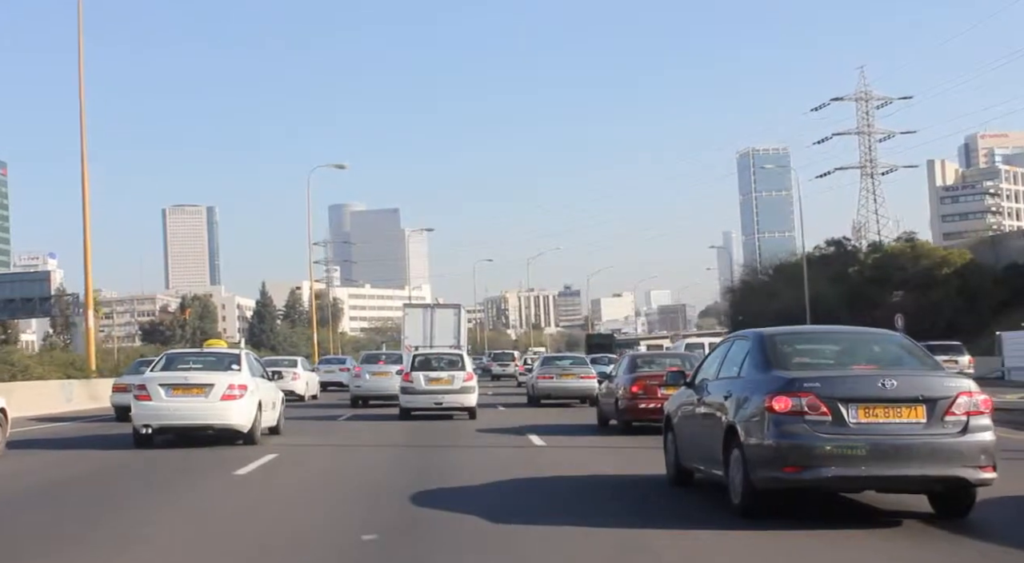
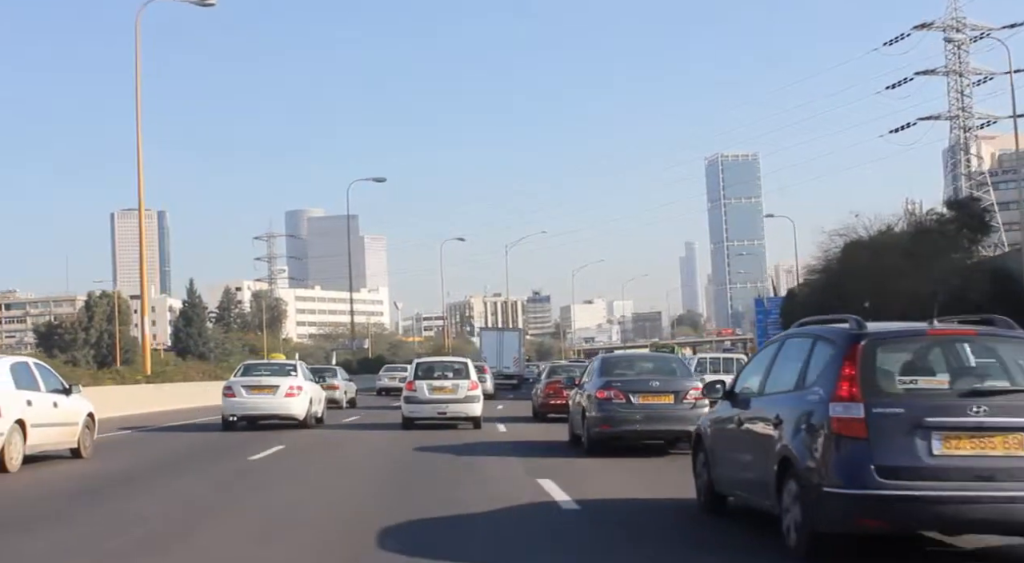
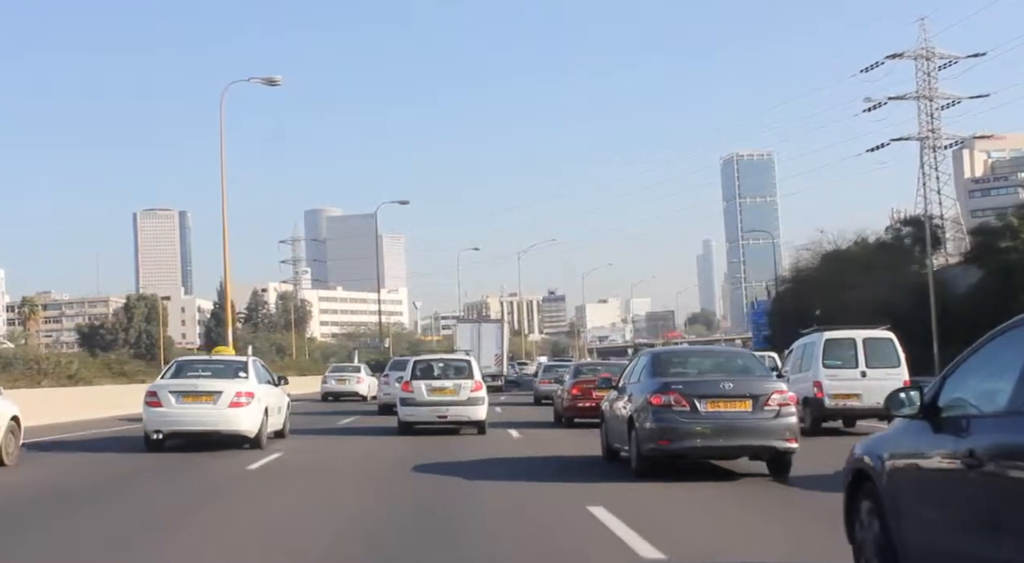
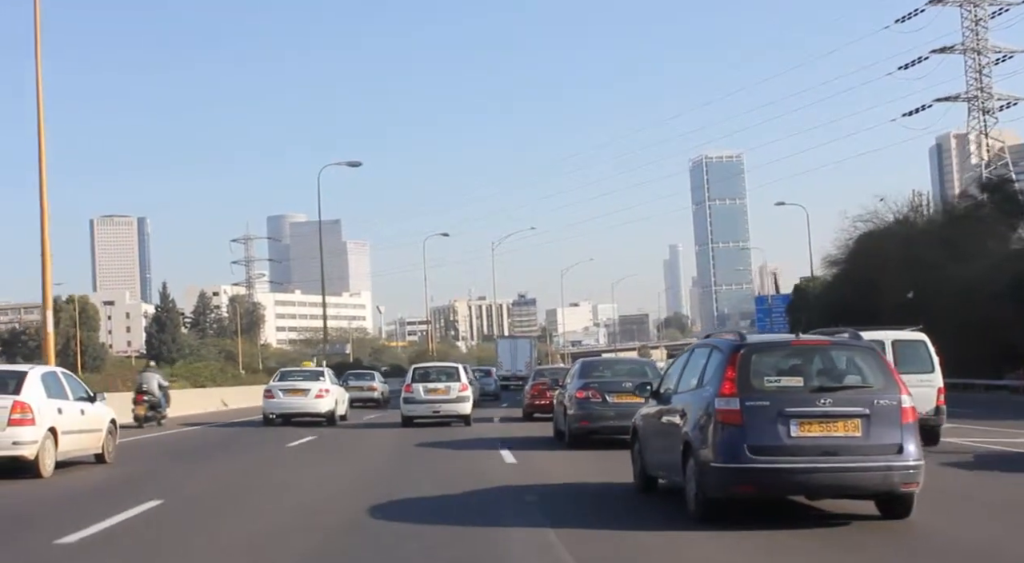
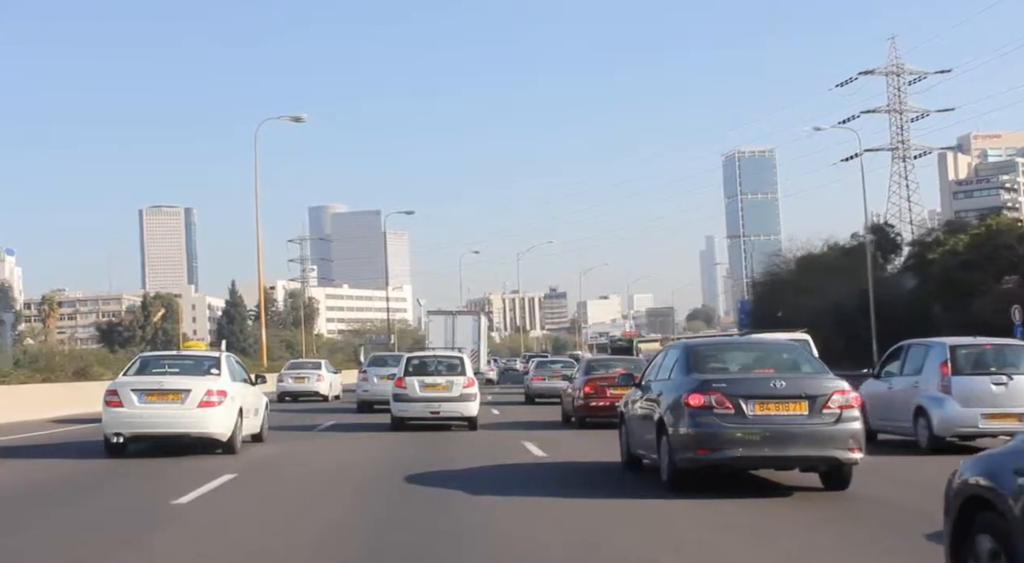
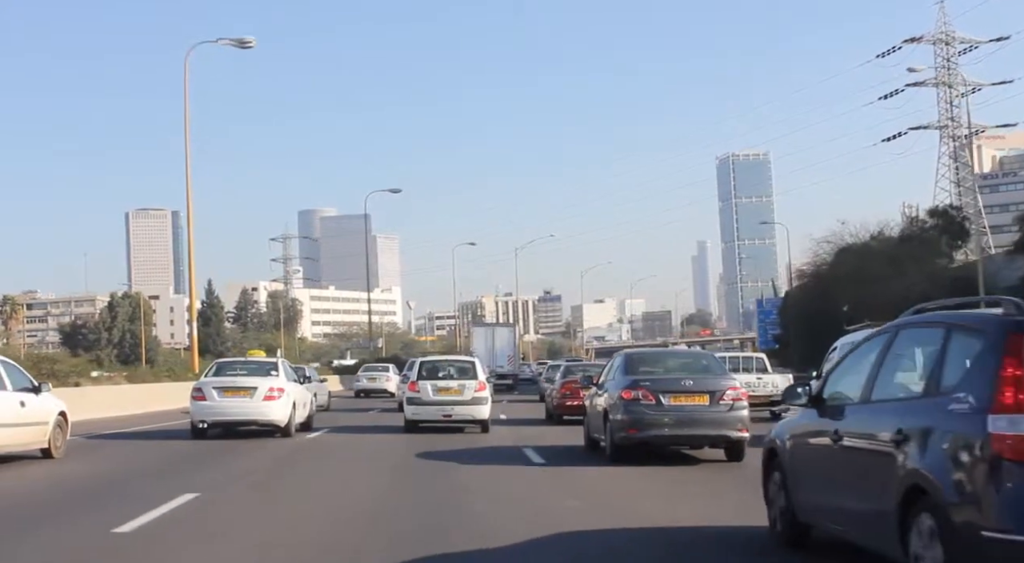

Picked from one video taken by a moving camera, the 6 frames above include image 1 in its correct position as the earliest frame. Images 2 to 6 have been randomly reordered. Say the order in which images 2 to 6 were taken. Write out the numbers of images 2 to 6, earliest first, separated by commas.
5, 3, 6, 2, 4
